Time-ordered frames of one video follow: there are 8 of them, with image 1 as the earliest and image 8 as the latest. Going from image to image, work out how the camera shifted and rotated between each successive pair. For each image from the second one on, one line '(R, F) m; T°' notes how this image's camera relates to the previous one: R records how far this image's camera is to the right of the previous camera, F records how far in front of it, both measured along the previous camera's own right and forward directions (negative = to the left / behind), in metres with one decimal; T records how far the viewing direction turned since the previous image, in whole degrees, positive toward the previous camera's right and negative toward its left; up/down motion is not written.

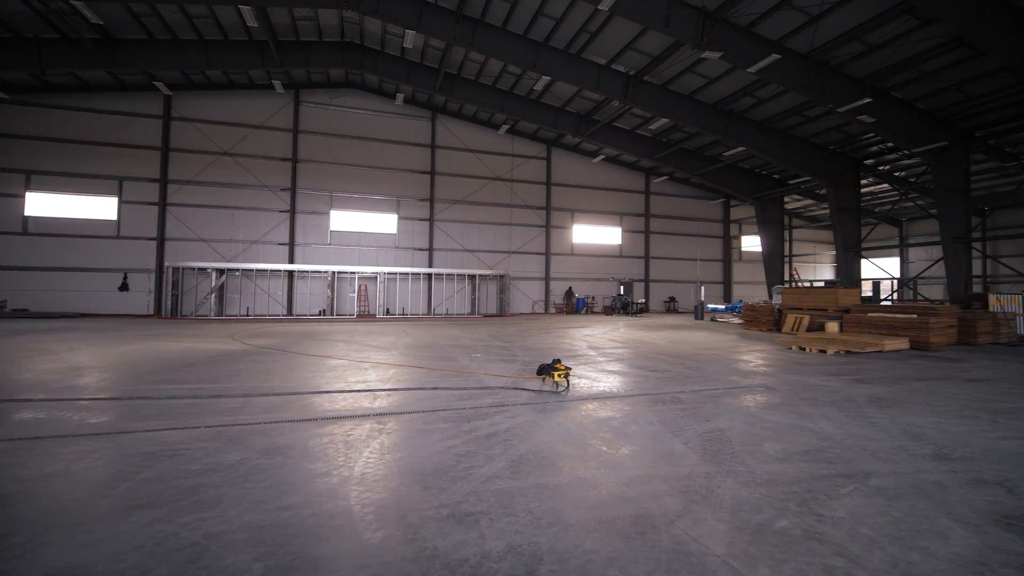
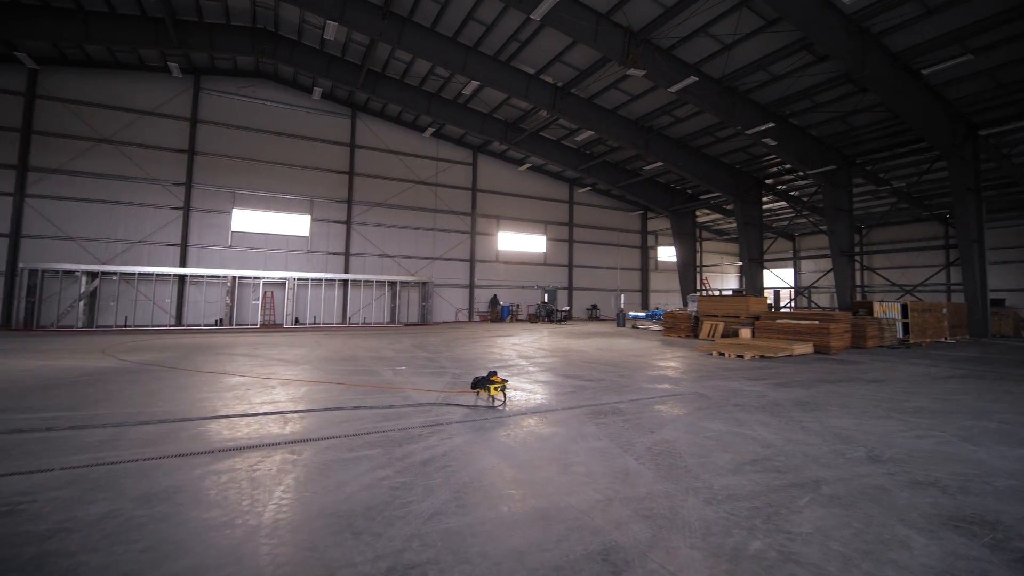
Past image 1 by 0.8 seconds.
(-0.2, +0.4) m; +10°
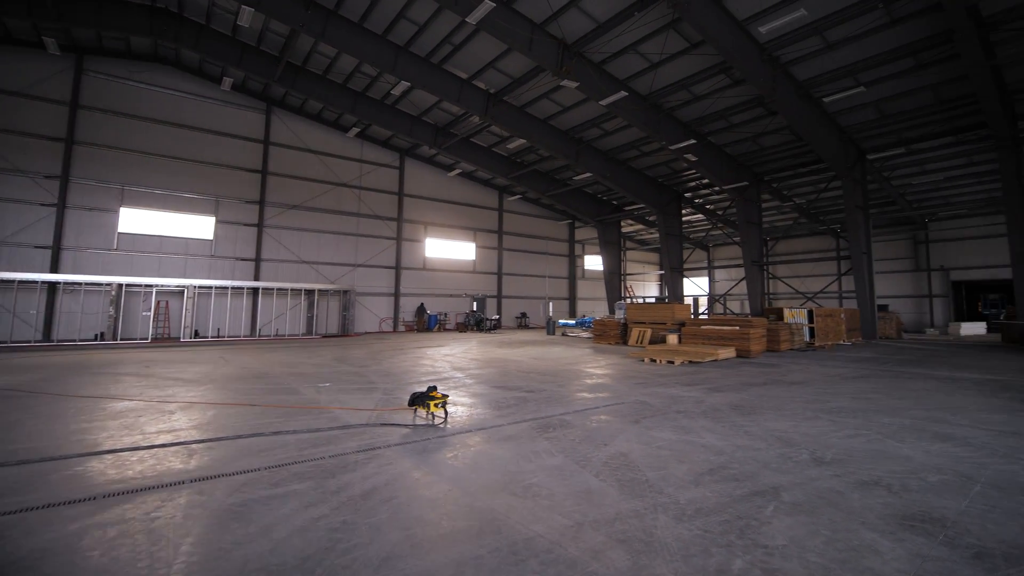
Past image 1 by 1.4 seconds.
(-0.2, +0.3) m; +9°
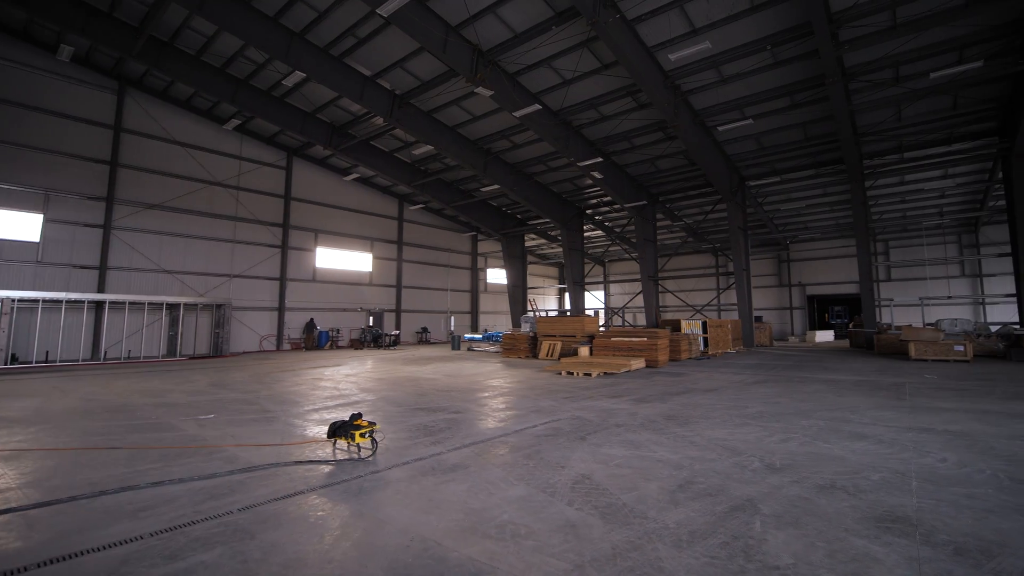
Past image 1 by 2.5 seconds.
(-0.5, +0.5) m; +13°
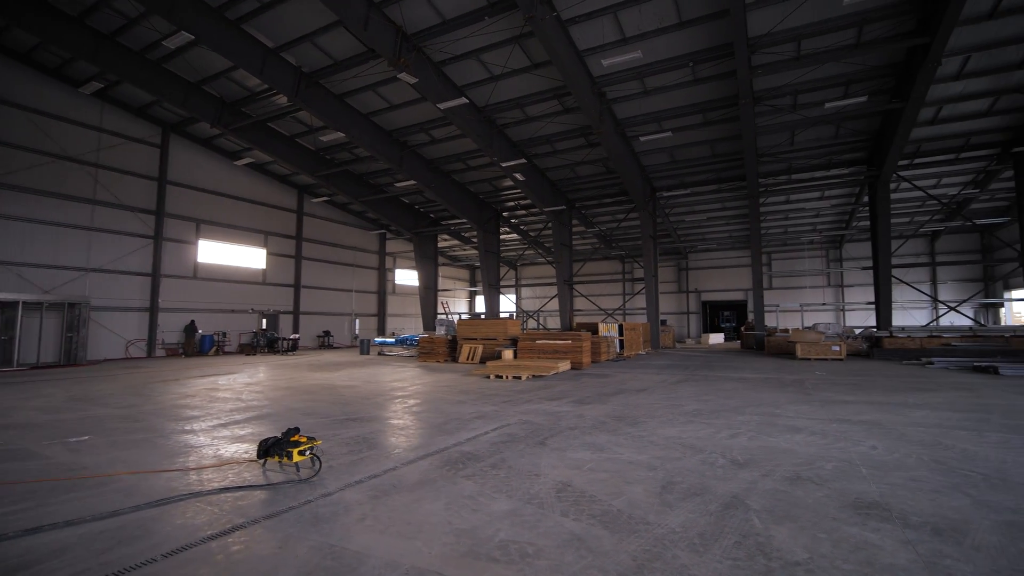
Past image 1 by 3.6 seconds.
(-0.6, +0.4) m; +12°
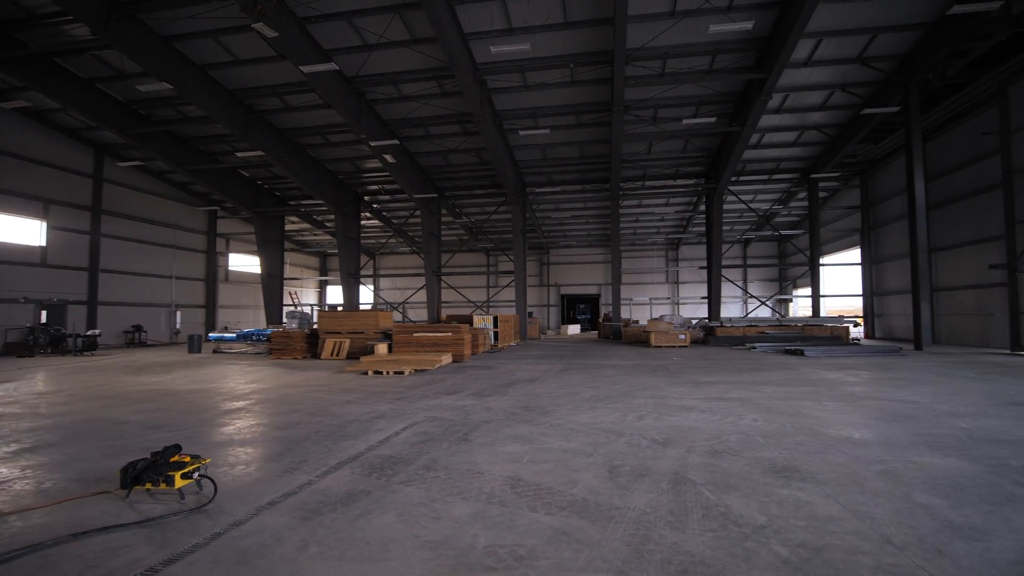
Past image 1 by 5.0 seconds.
(-0.8, +0.4) m; +18°
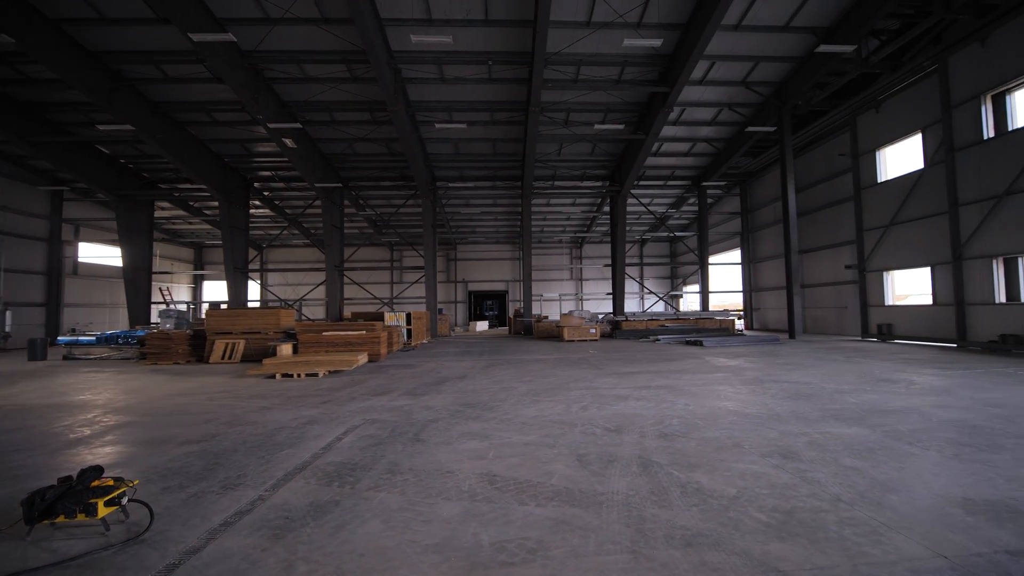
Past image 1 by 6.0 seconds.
(-0.6, +0.1) m; +13°
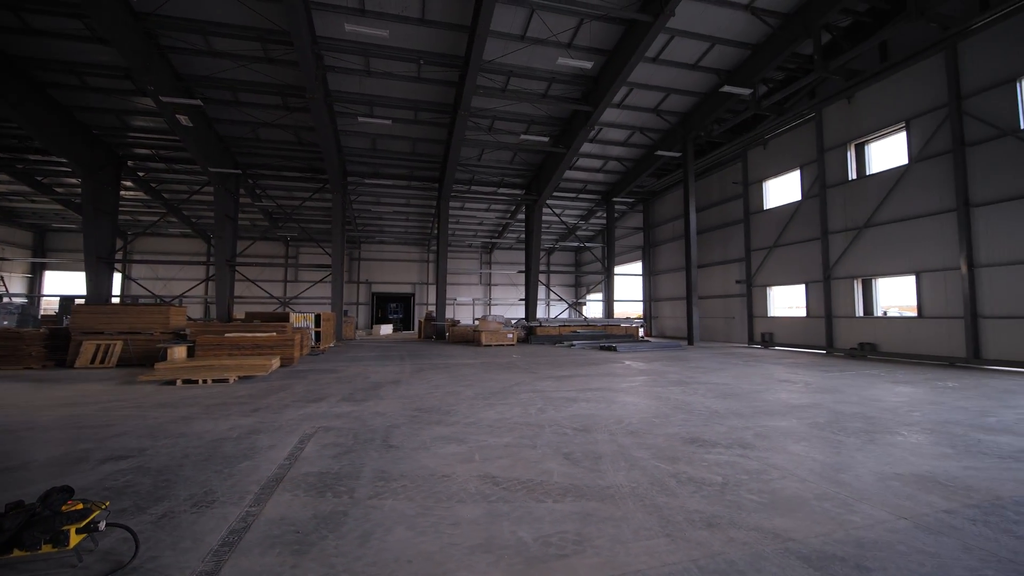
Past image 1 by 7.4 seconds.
(-0.8, +0.1) m; +13°
